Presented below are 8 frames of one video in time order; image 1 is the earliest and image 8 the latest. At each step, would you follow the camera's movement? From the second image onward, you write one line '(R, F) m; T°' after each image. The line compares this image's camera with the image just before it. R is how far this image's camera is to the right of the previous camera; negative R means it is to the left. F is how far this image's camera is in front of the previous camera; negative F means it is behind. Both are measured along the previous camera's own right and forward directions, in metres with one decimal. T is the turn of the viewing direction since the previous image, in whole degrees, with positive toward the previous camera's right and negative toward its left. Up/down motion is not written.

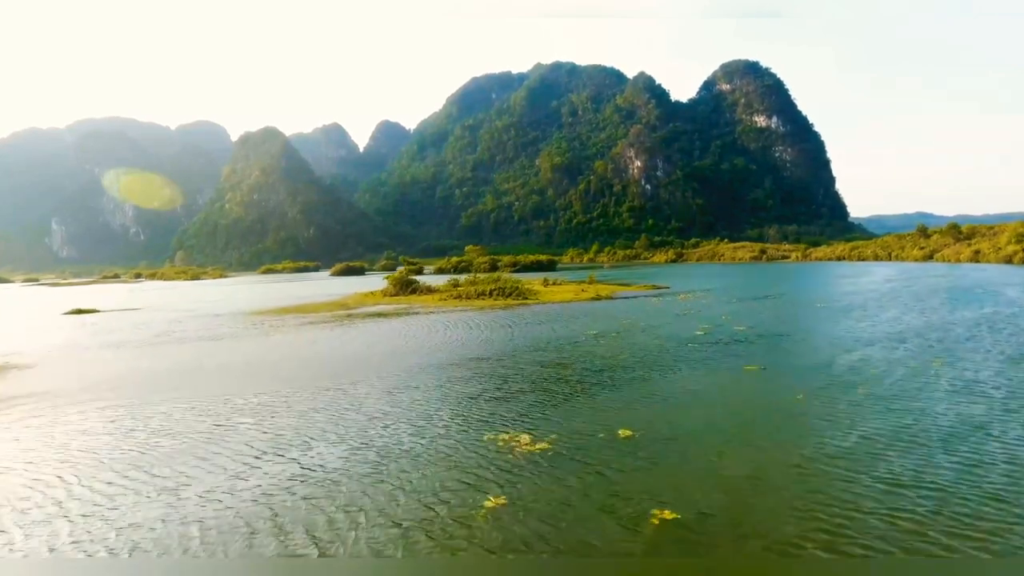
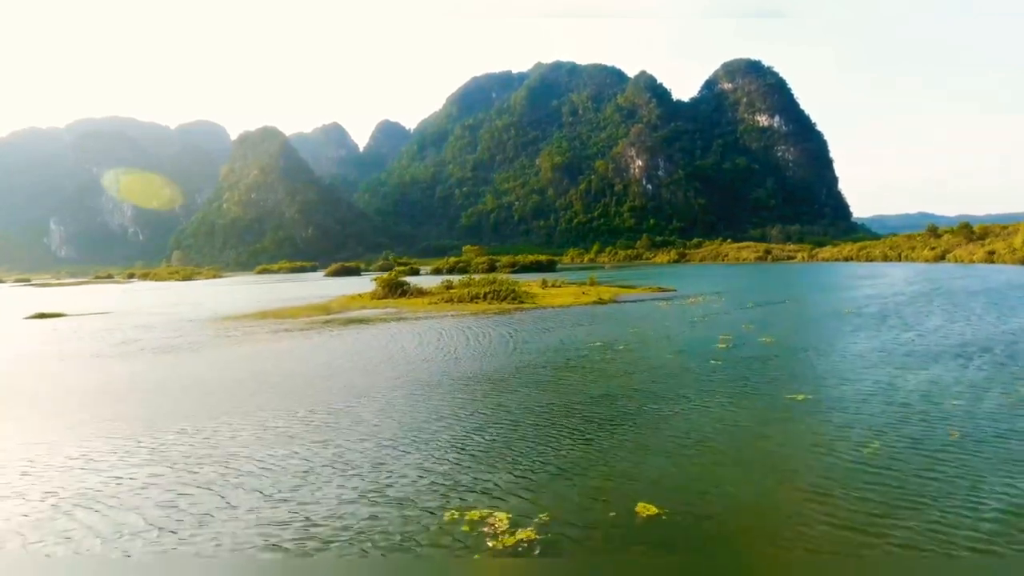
(+0.3, +2.9) m; 0°
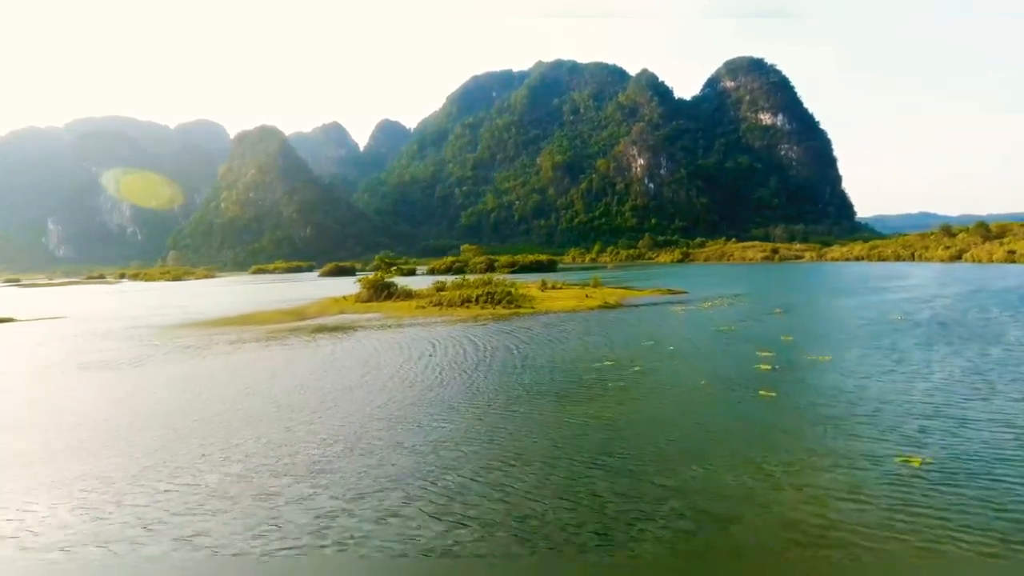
(+0.3, +3.7) m; 0°
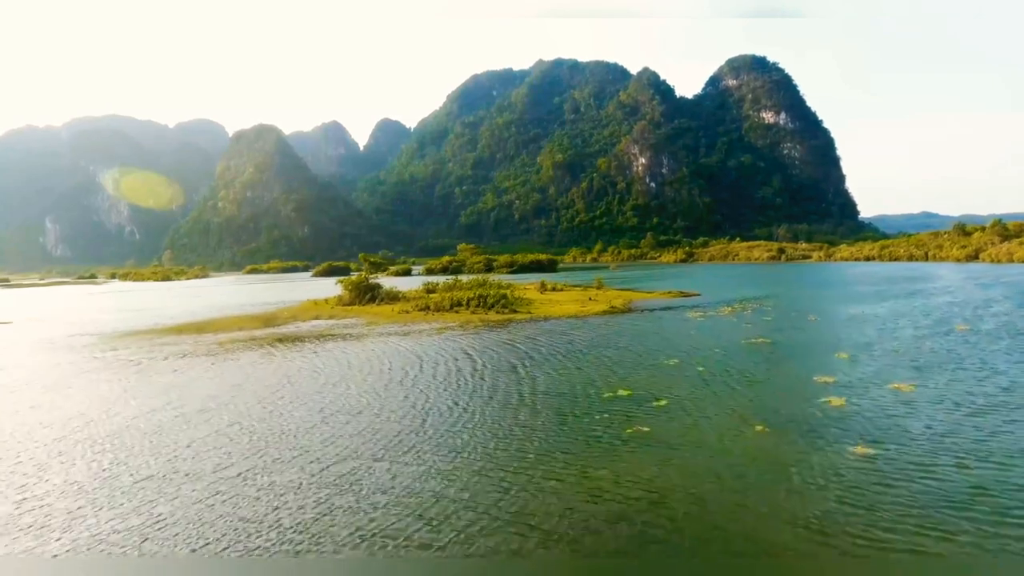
(+0.3, +3.7) m; 0°
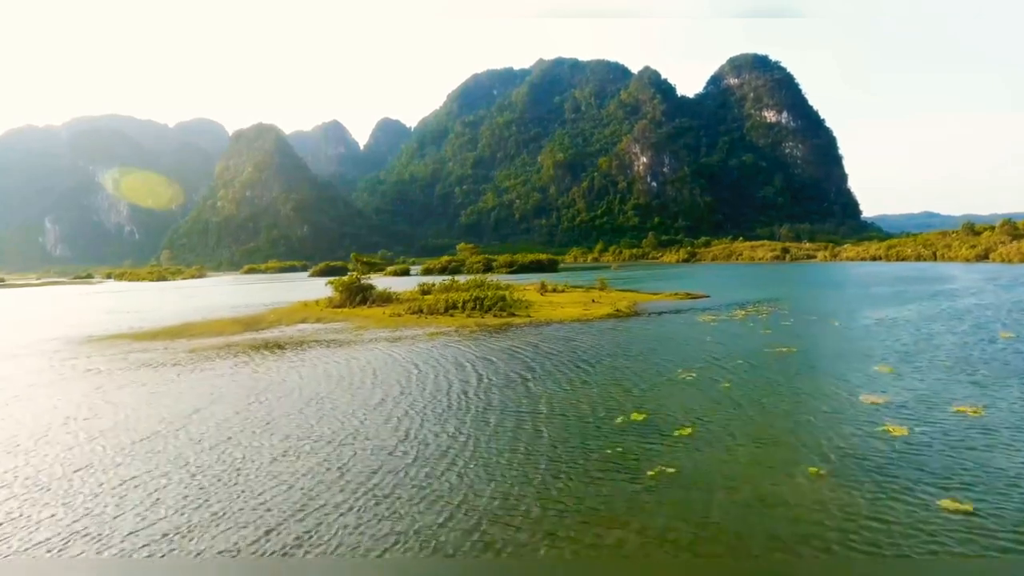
(+0.1, +1.8) m; 0°
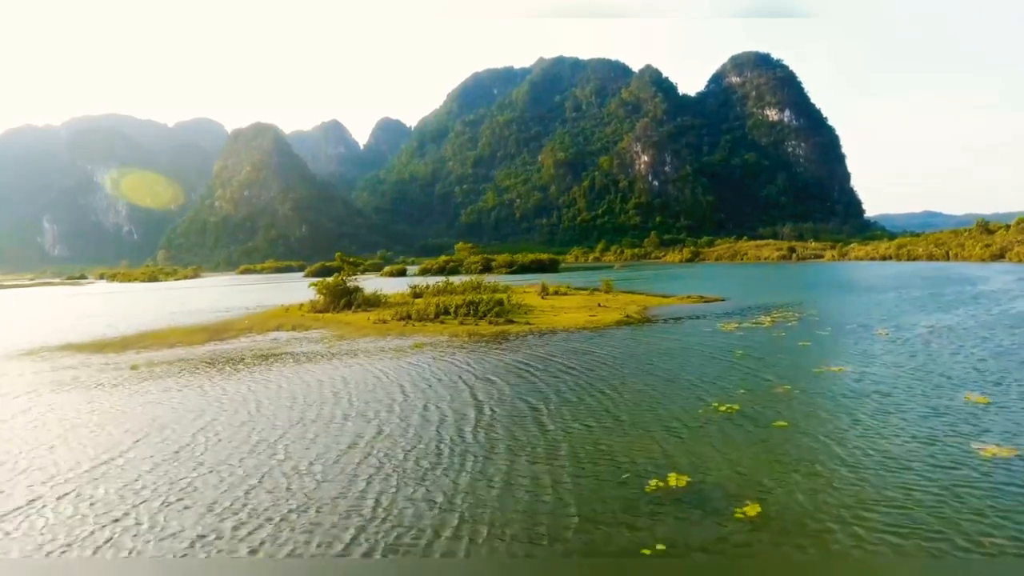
(+0.1, +2.9) m; 0°
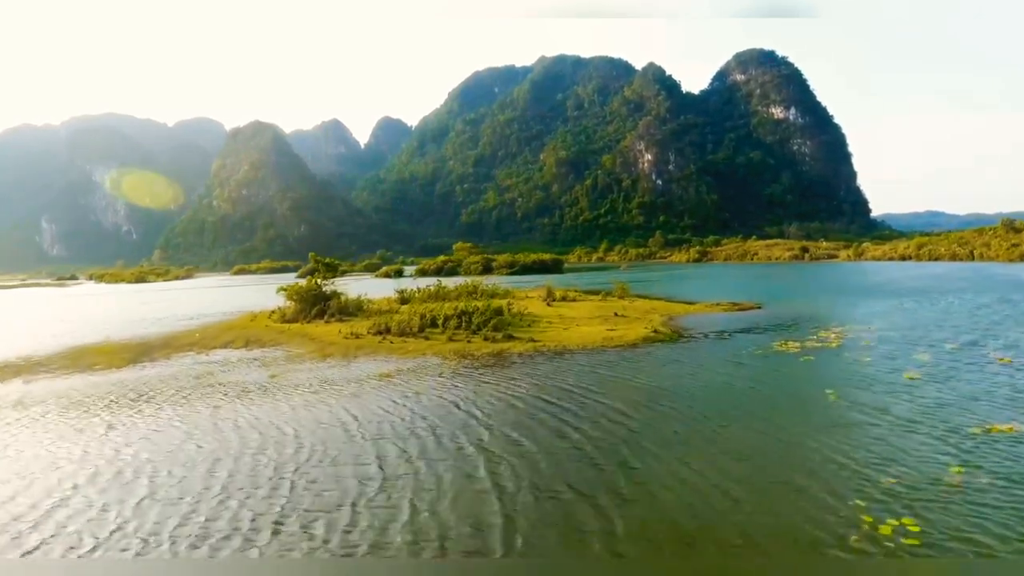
(0.0, +4.7) m; 0°
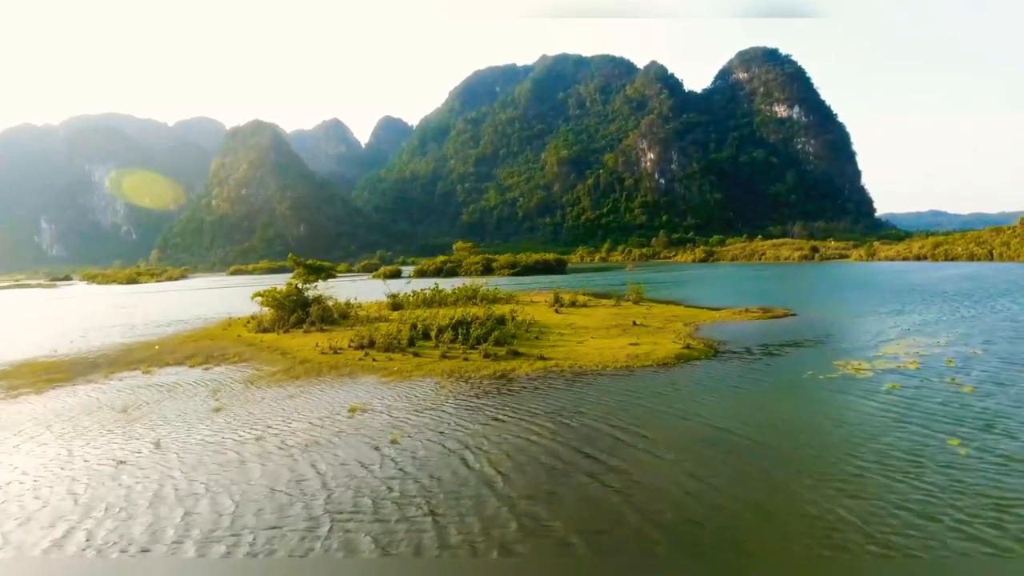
(-0.1, +3.2) m; 0°
